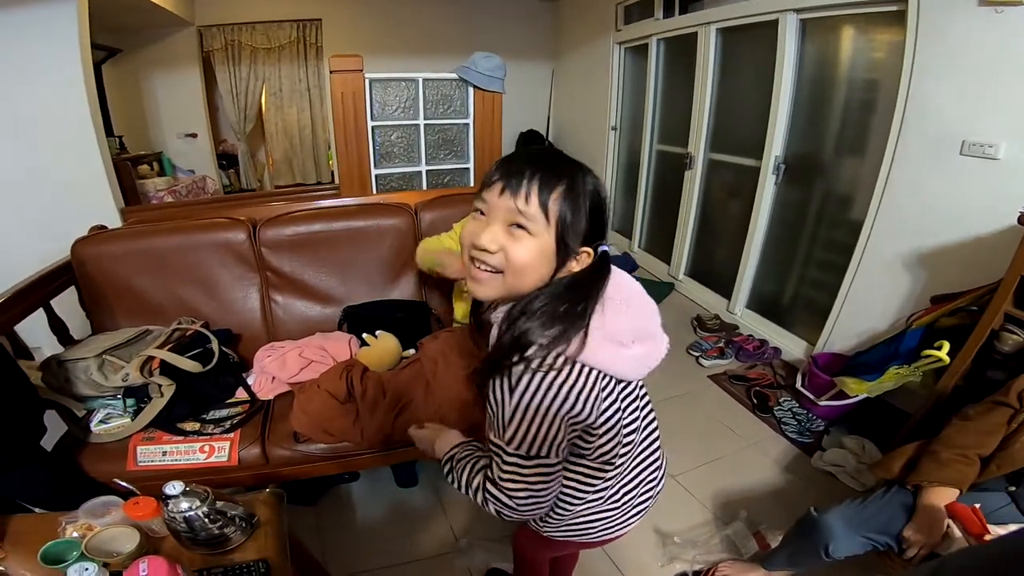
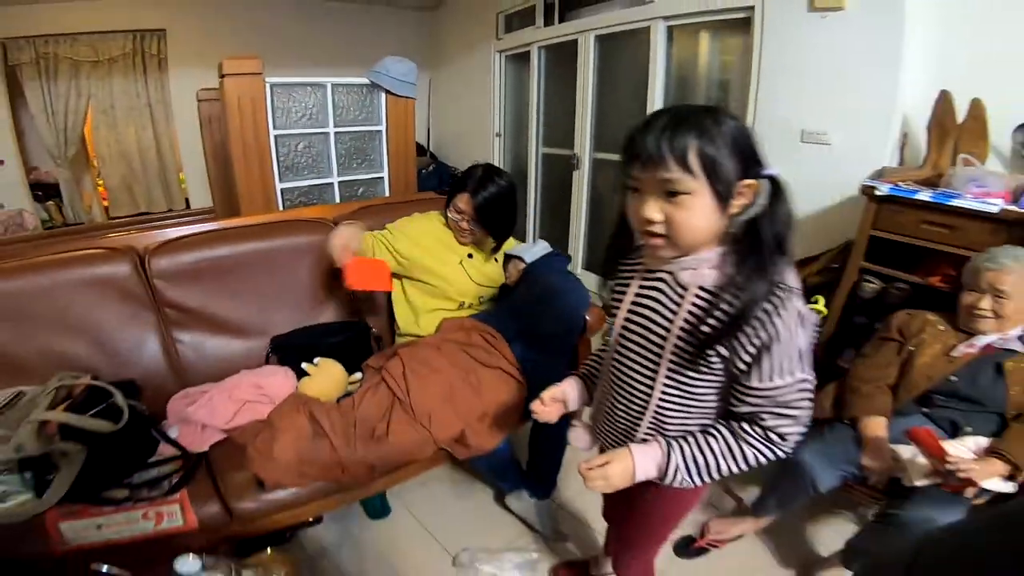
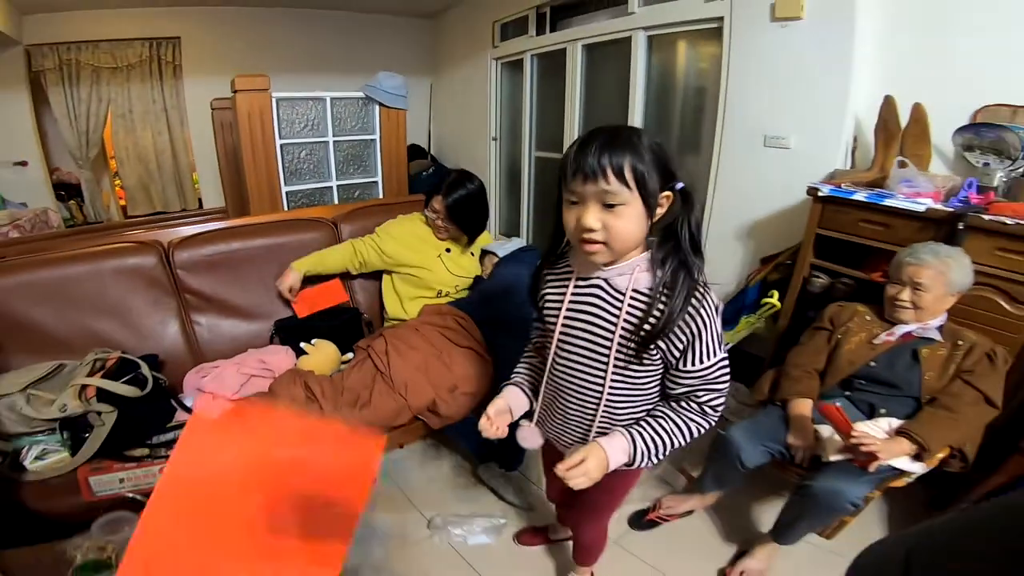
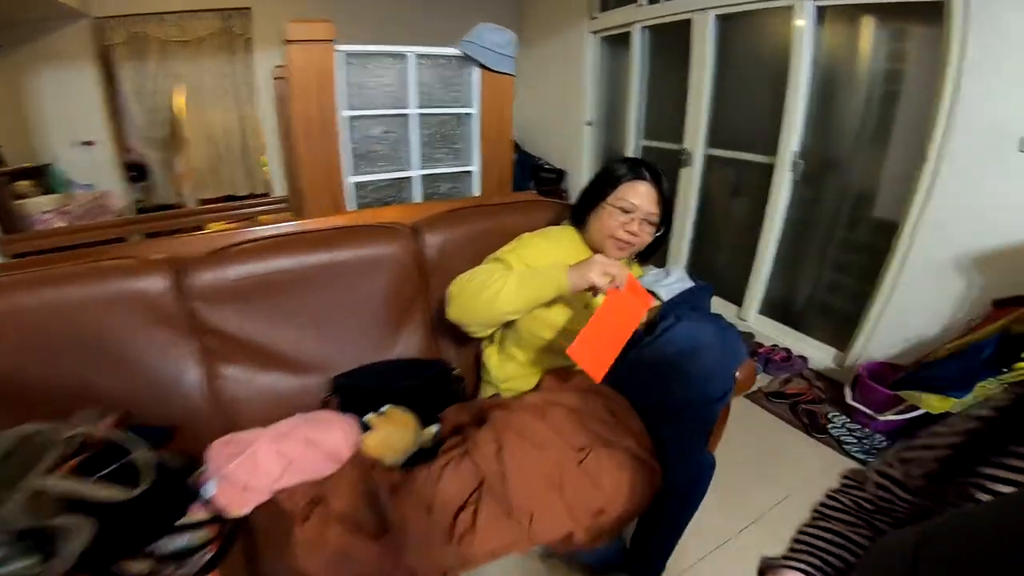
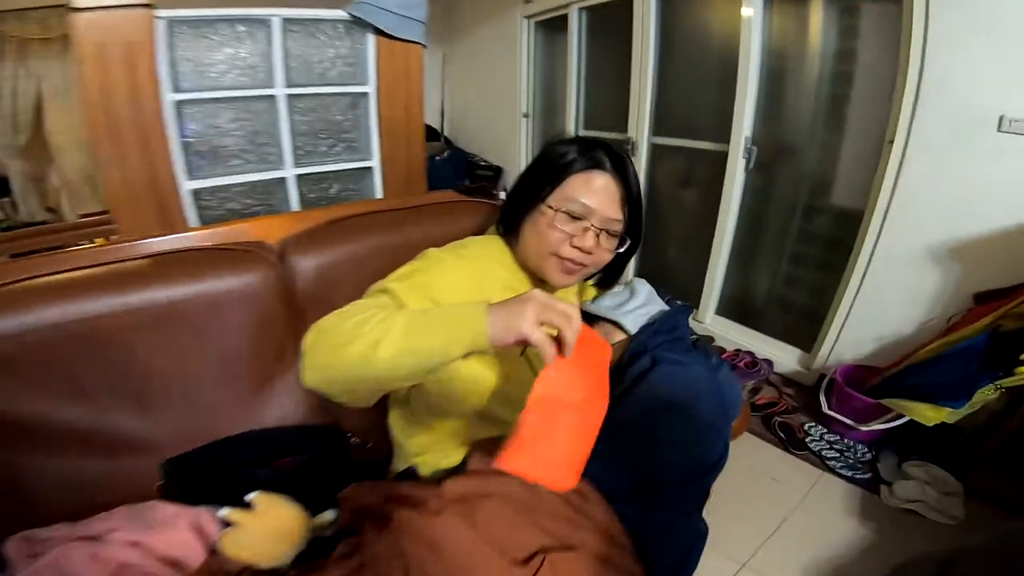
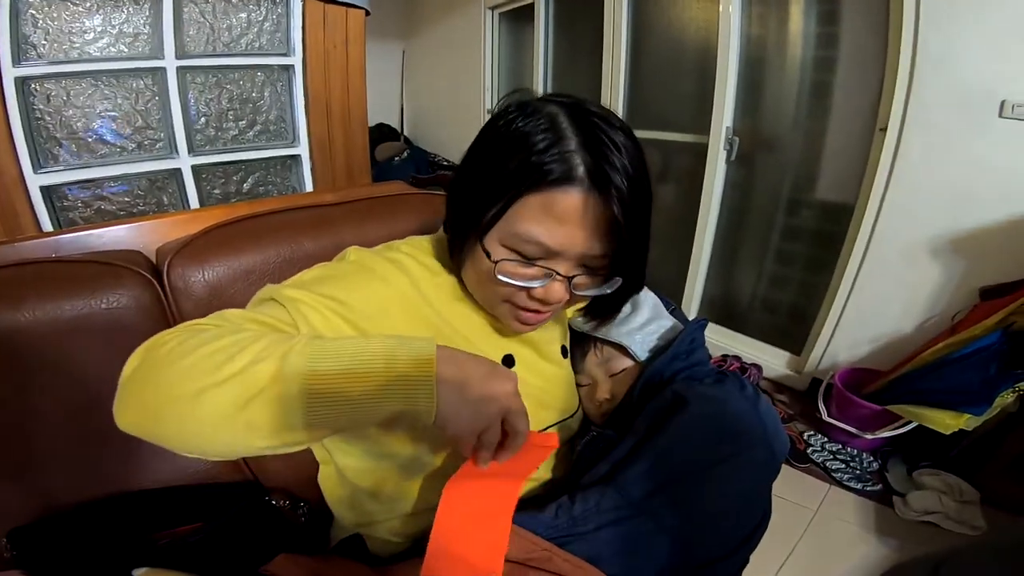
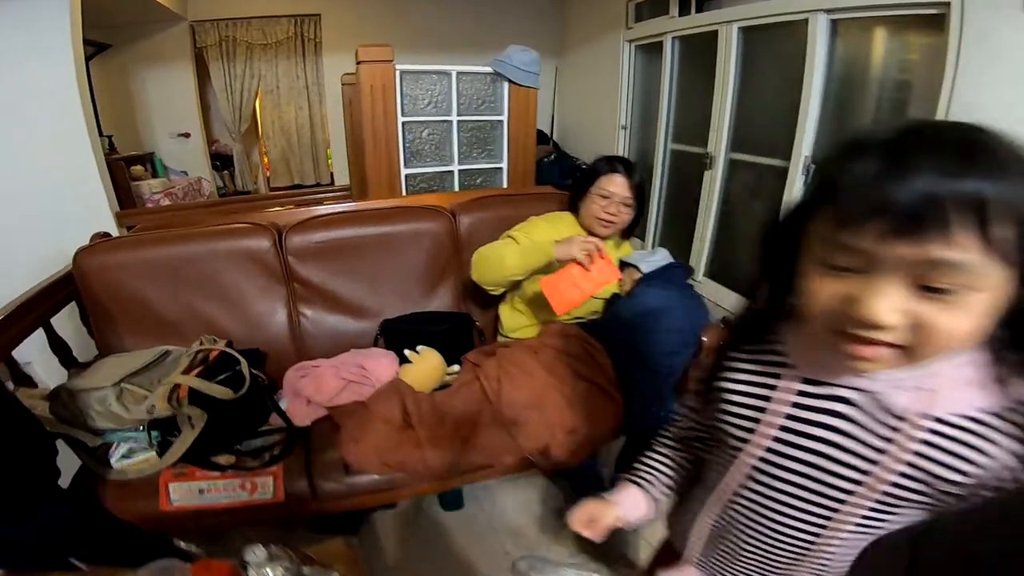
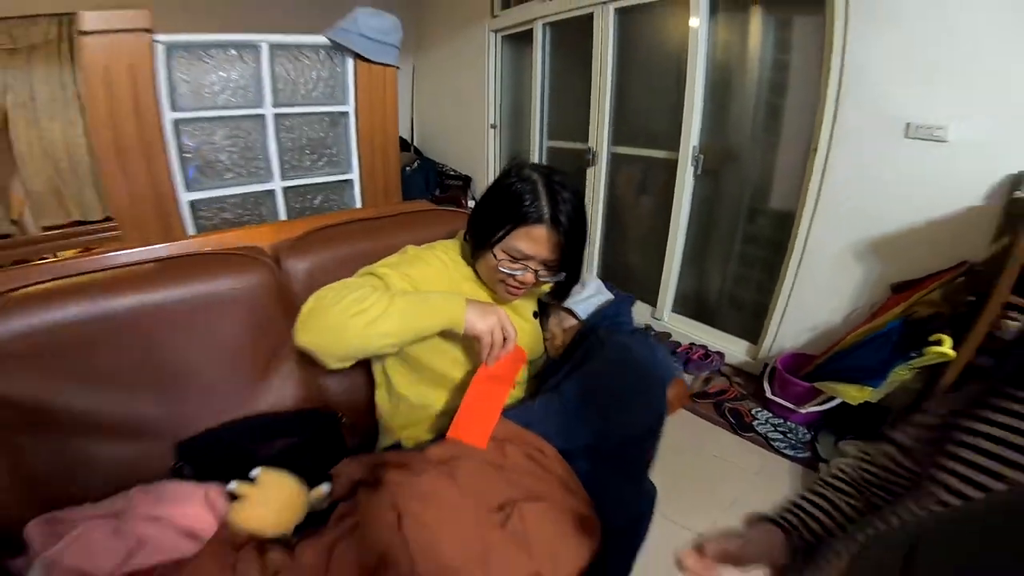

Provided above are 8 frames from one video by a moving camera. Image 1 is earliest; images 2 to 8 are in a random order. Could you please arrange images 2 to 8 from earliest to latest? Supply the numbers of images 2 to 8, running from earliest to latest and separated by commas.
7, 4, 5, 6, 8, 2, 3
